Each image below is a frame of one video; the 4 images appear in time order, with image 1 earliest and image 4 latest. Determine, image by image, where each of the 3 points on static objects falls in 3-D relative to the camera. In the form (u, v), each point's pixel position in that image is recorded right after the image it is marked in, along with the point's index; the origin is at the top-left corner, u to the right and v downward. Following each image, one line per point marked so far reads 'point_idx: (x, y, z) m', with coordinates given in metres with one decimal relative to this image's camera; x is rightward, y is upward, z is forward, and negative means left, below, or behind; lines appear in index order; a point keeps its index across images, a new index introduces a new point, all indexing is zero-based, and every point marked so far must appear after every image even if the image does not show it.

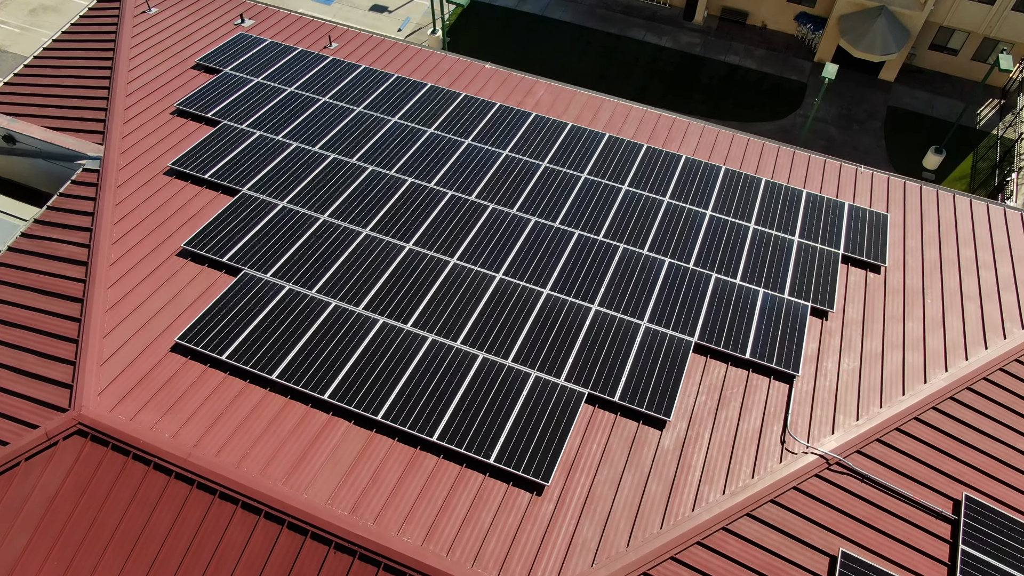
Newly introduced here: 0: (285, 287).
0: (-5.7, 0.0, +19.0) m
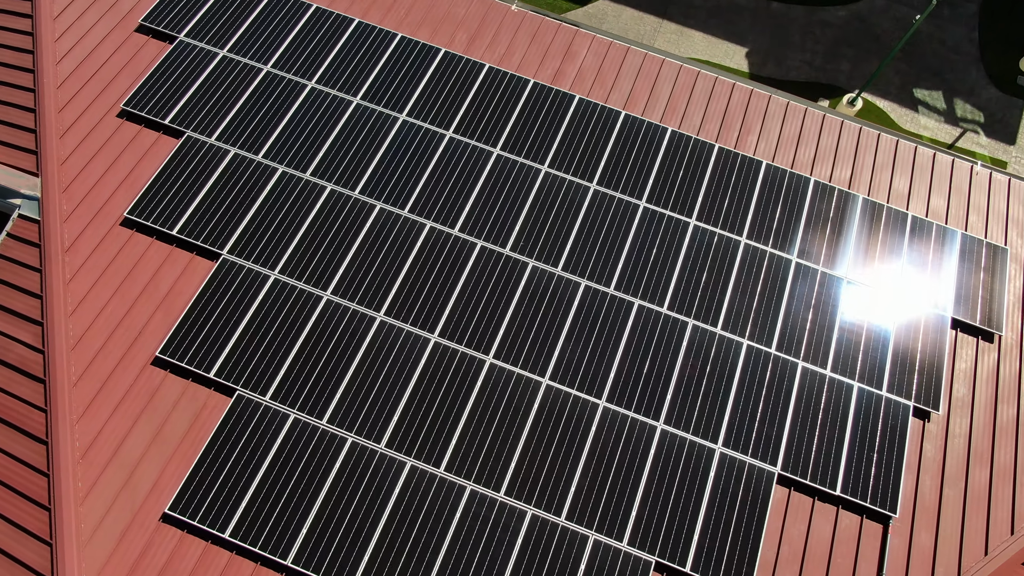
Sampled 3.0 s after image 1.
0: (-4.6, -2.6, +15.8) m
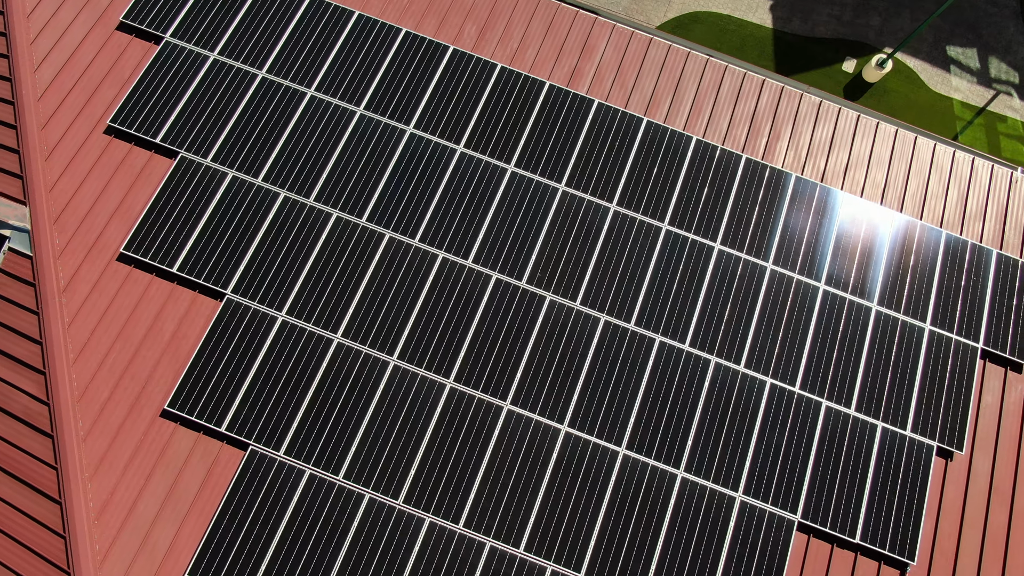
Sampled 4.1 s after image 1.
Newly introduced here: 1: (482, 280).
0: (-4.2, -3.7, +15.5) m
1: (-0.7, +0.2, +17.3) m
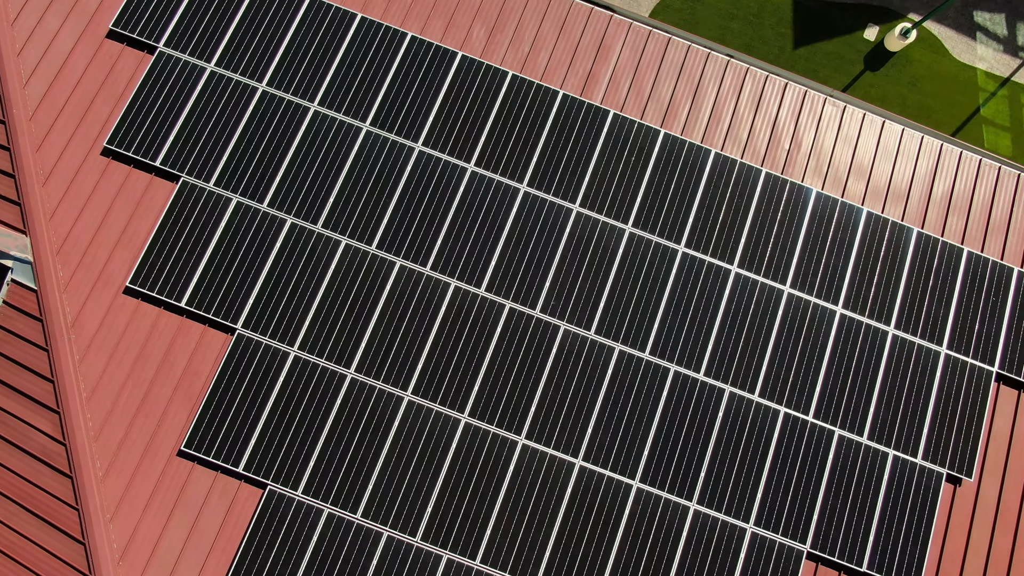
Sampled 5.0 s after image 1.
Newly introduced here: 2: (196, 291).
0: (-3.9, -4.5, +15.7) m
1: (-0.4, -0.5, +17.0) m
2: (-6.9, 0.0, +16.6) m
